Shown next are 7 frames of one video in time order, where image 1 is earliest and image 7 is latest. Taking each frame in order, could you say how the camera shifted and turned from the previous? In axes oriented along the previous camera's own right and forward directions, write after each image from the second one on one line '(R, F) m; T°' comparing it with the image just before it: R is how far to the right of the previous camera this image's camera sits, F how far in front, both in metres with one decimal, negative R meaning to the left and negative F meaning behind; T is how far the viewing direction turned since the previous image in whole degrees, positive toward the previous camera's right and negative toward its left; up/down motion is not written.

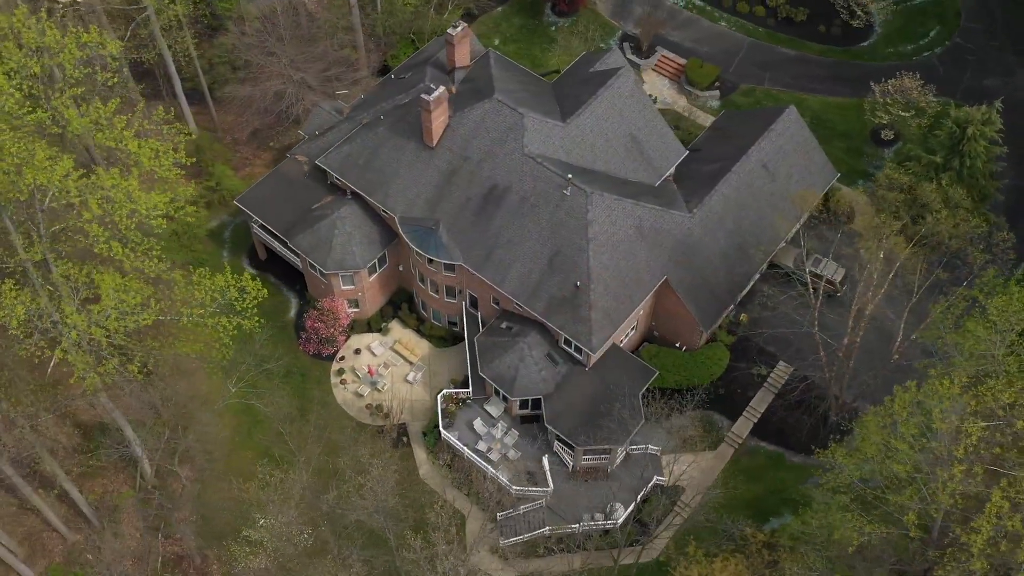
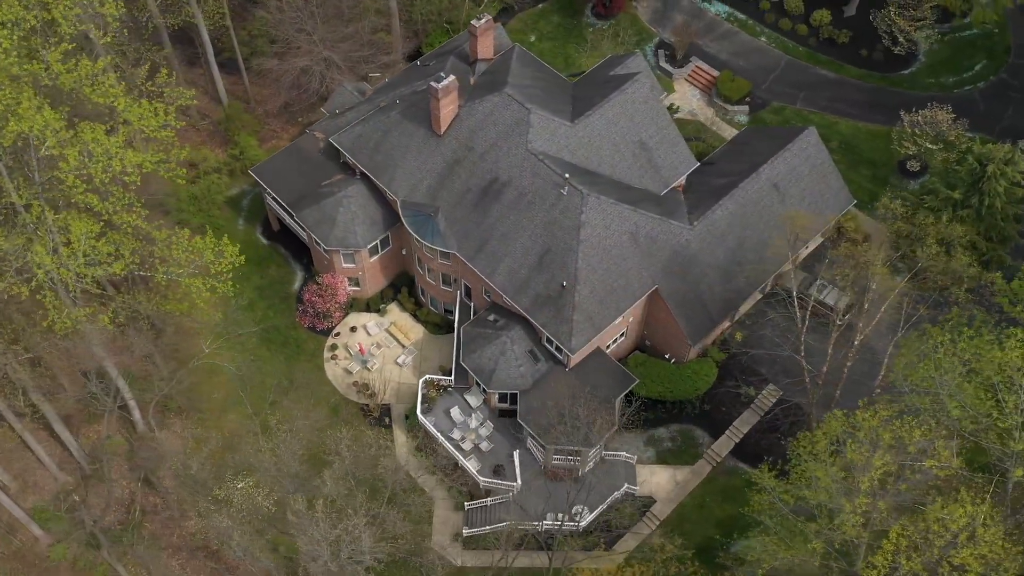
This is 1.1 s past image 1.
(+3.2, -0.1) m; -4°
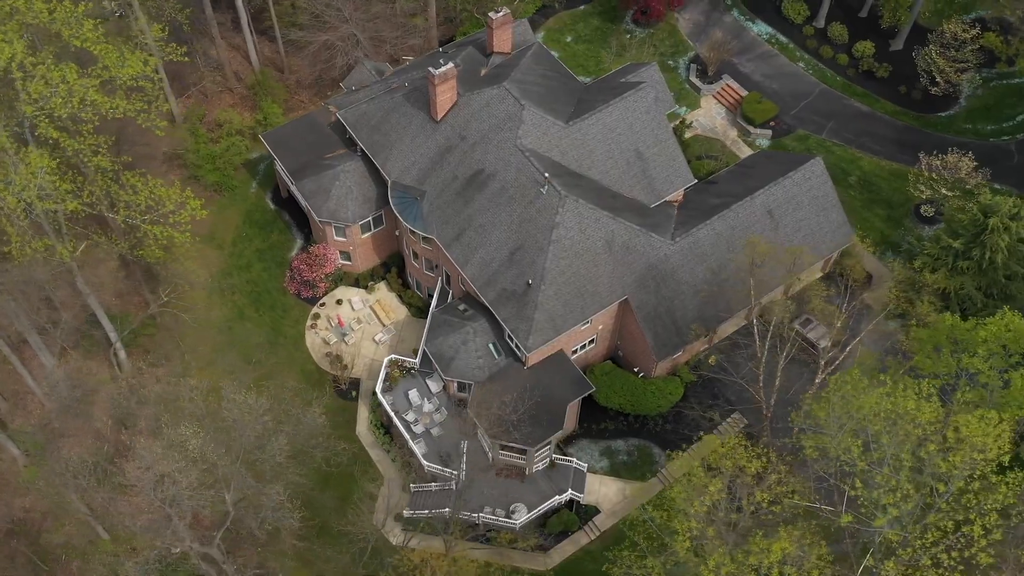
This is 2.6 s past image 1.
(+4.8, +0.1) m; -5°
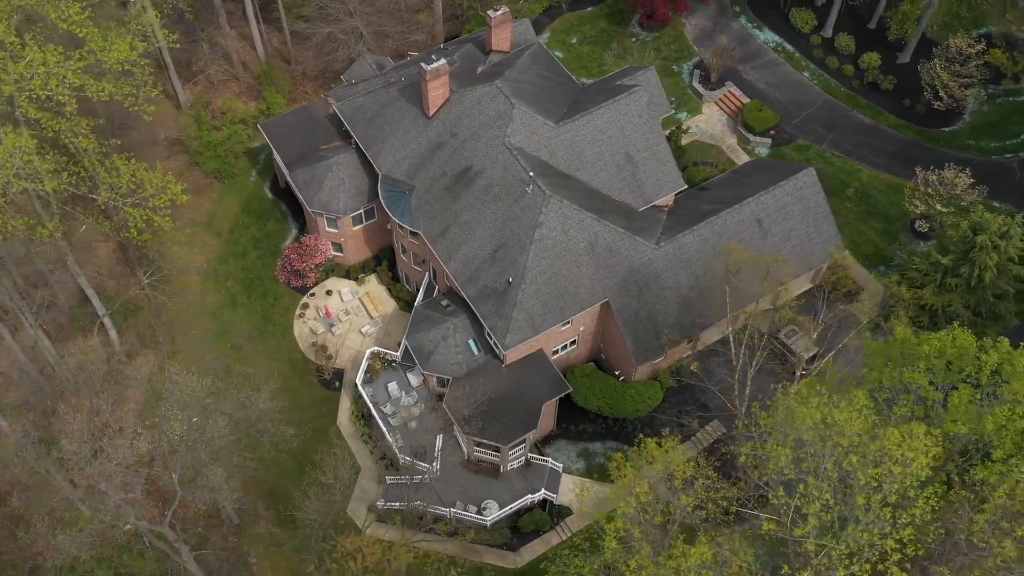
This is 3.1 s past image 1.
(+1.9, -0.1) m; -2°
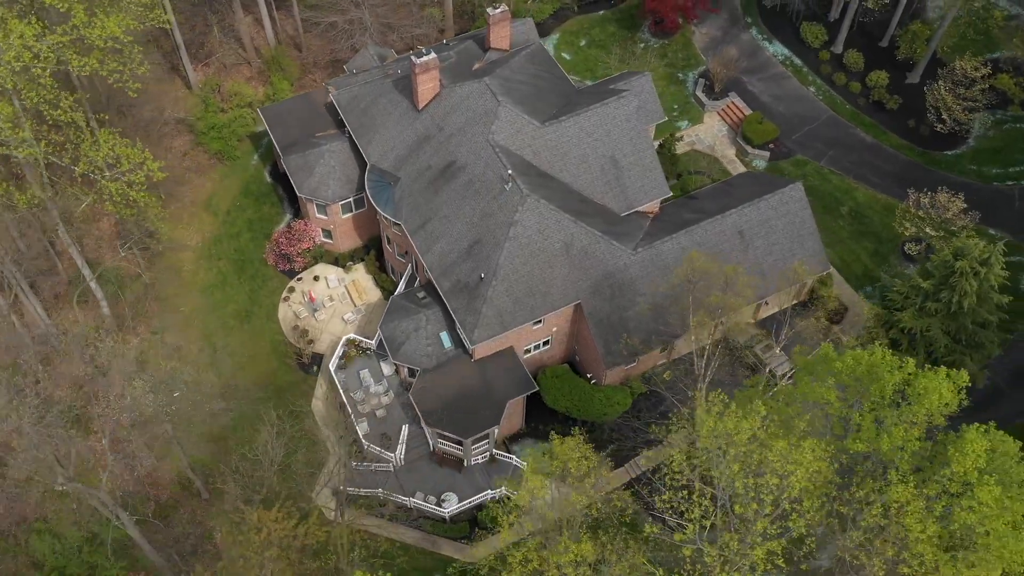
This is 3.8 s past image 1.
(+2.8, -0.2) m; -2°
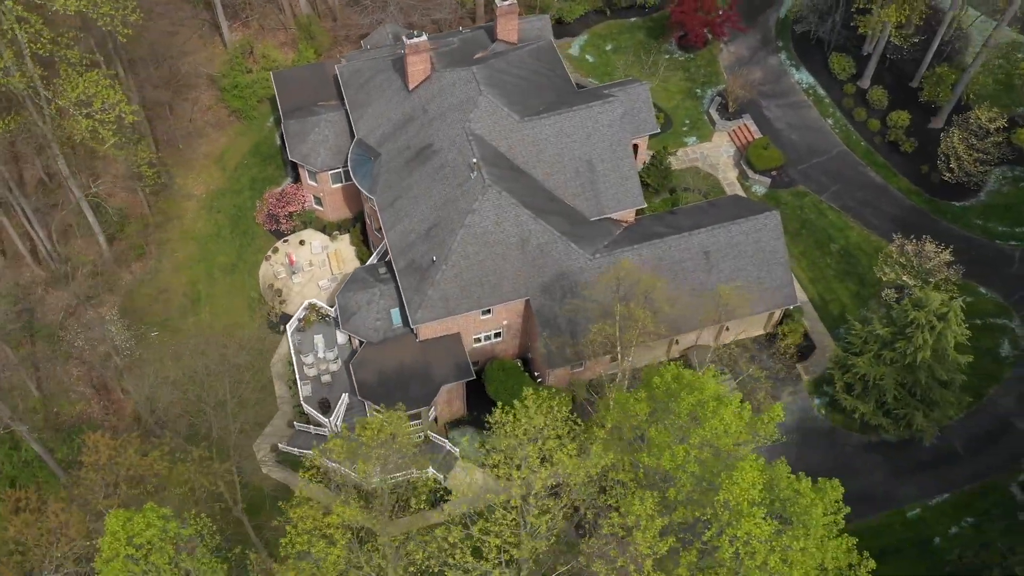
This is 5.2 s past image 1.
(+5.7, 0.0) m; -5°
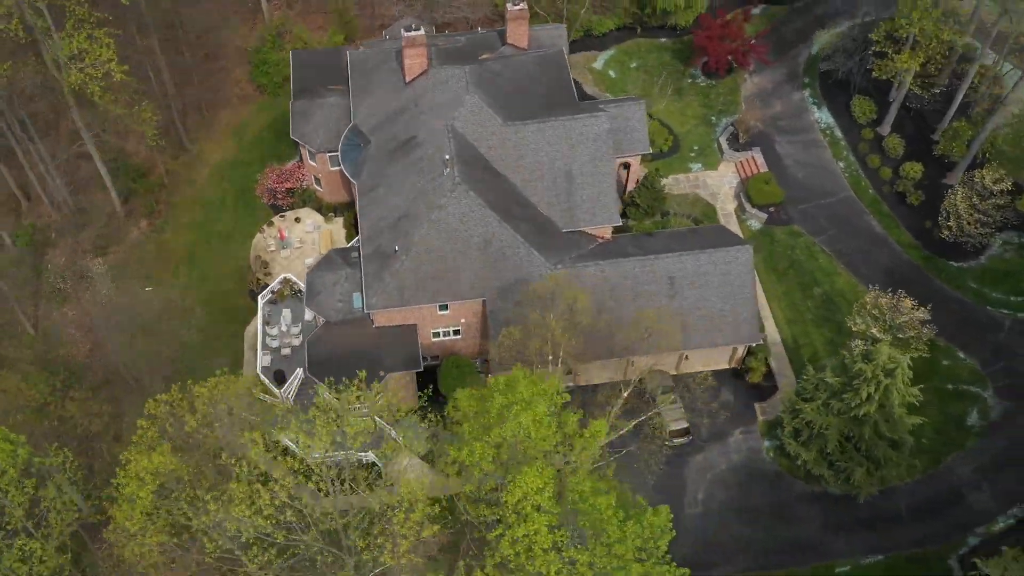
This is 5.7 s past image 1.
(+5.2, 0.0) m; -5°
